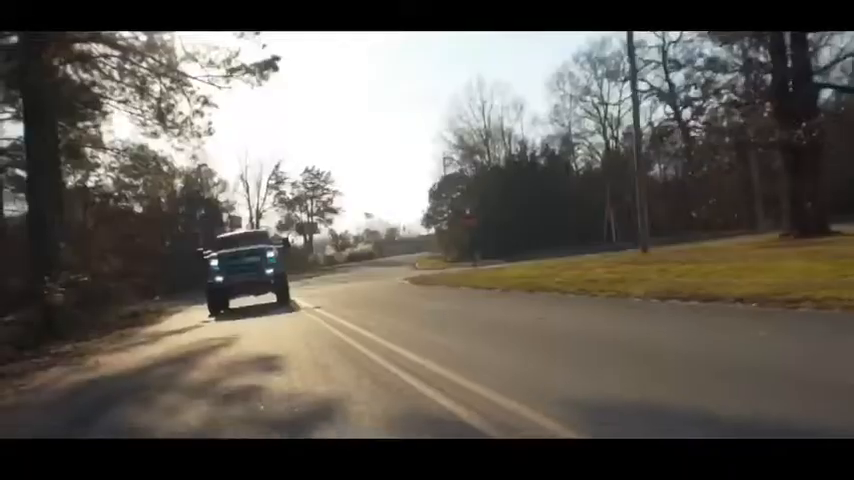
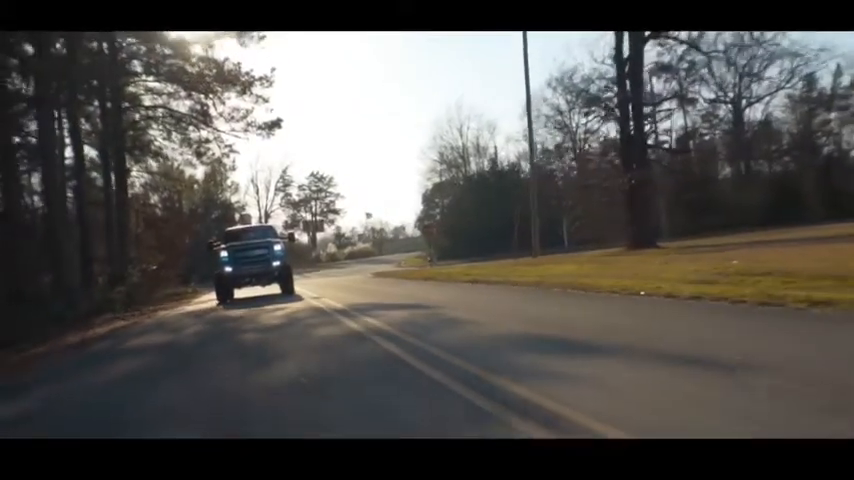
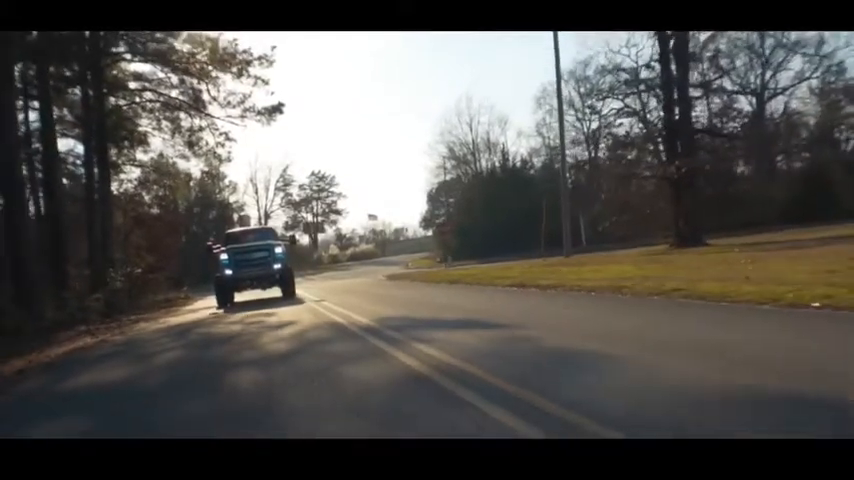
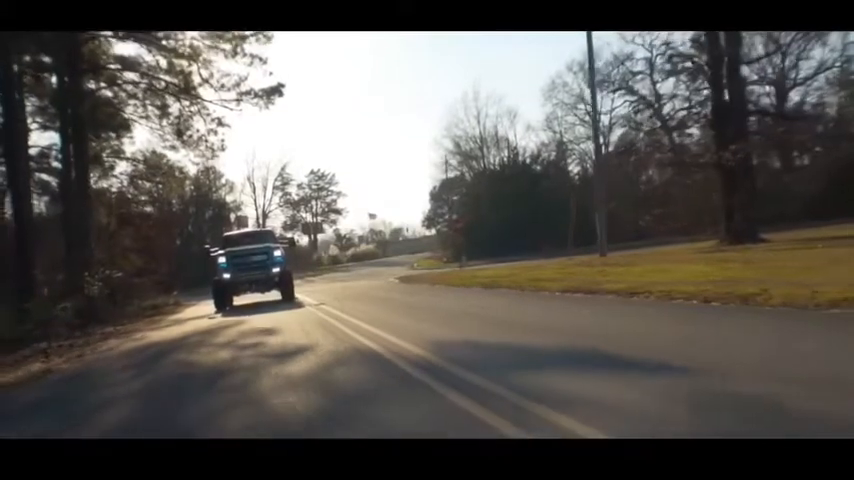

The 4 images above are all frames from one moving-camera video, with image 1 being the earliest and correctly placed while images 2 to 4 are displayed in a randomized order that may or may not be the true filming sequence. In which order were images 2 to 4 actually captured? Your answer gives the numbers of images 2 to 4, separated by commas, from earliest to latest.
4, 3, 2
